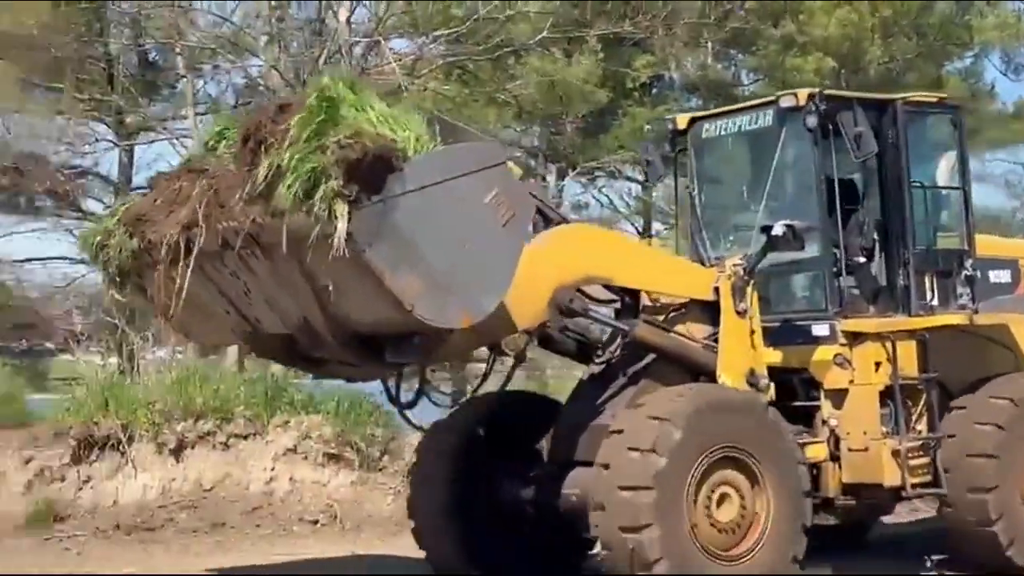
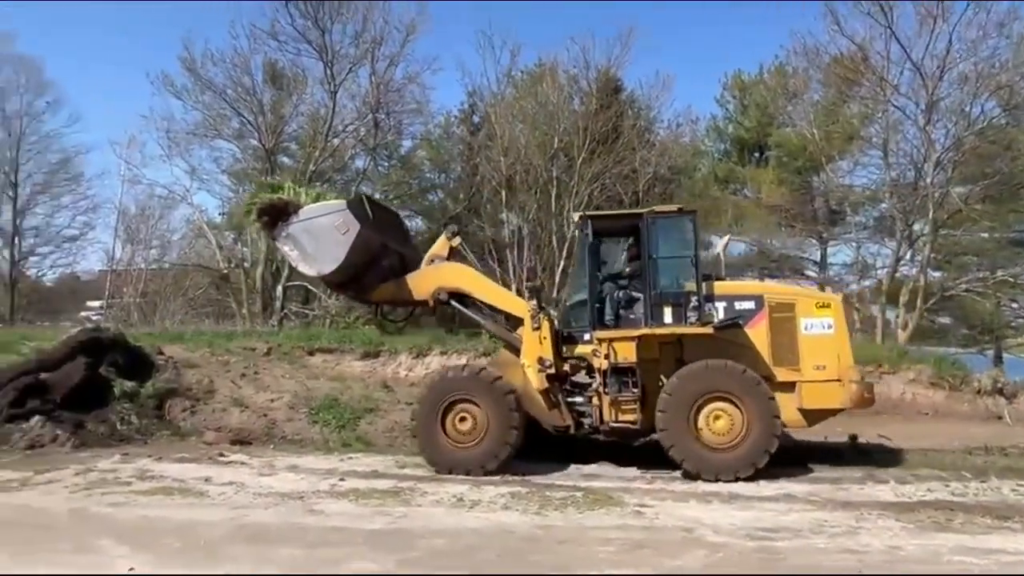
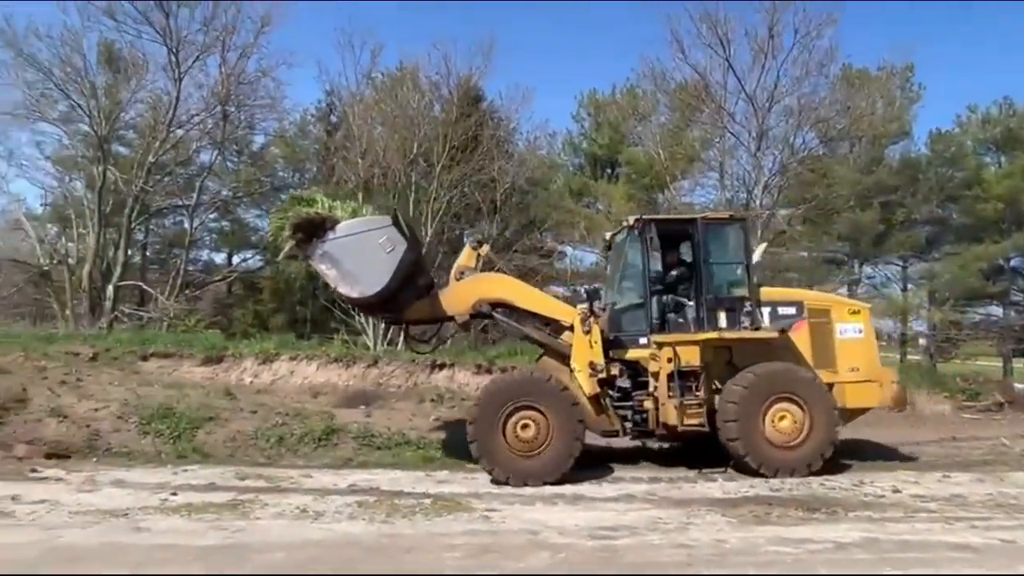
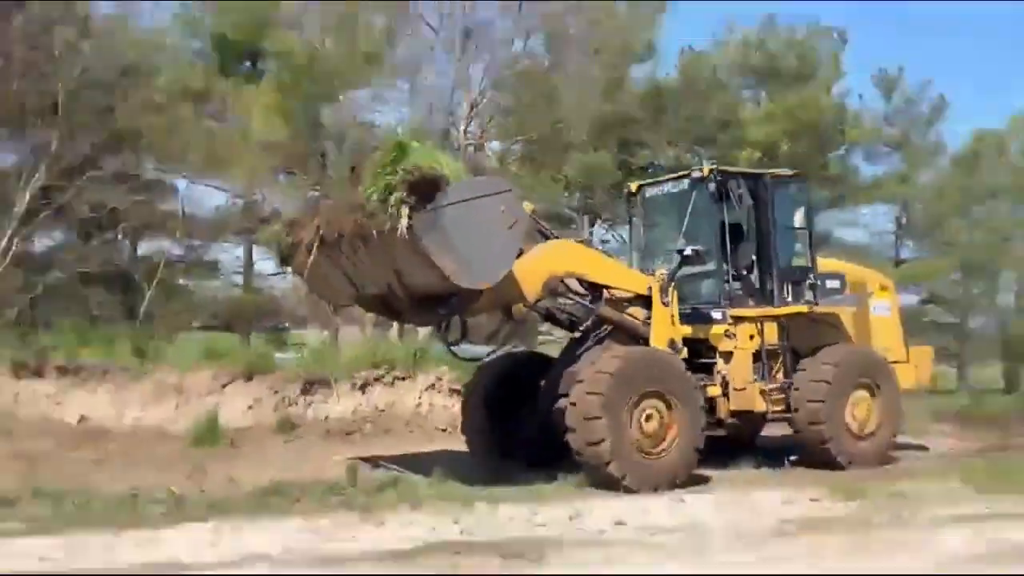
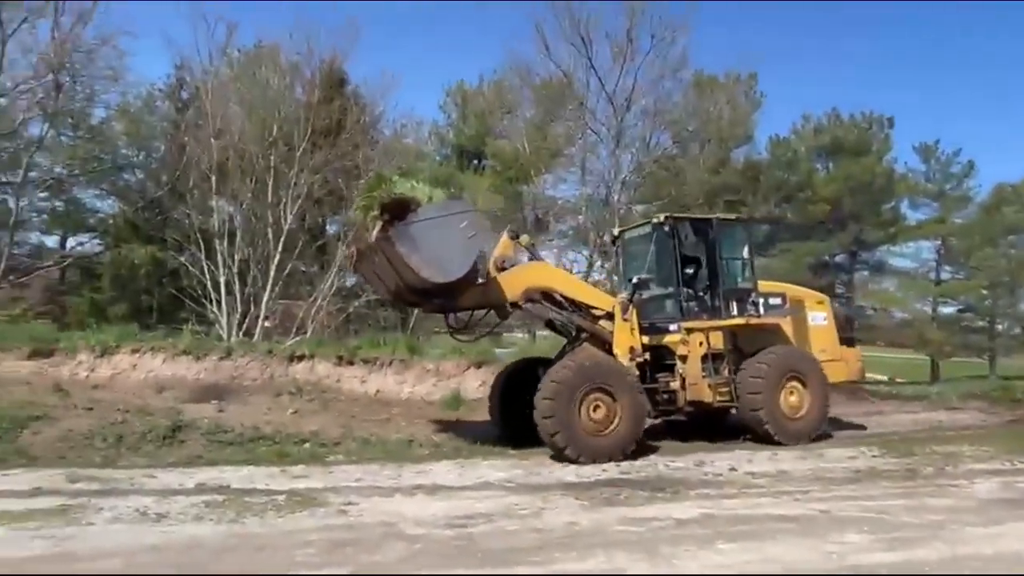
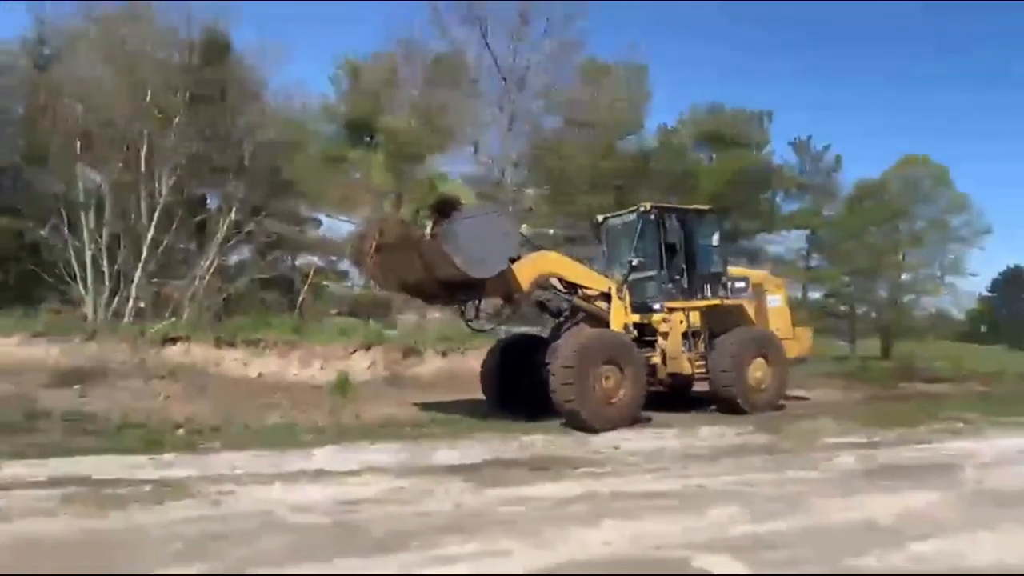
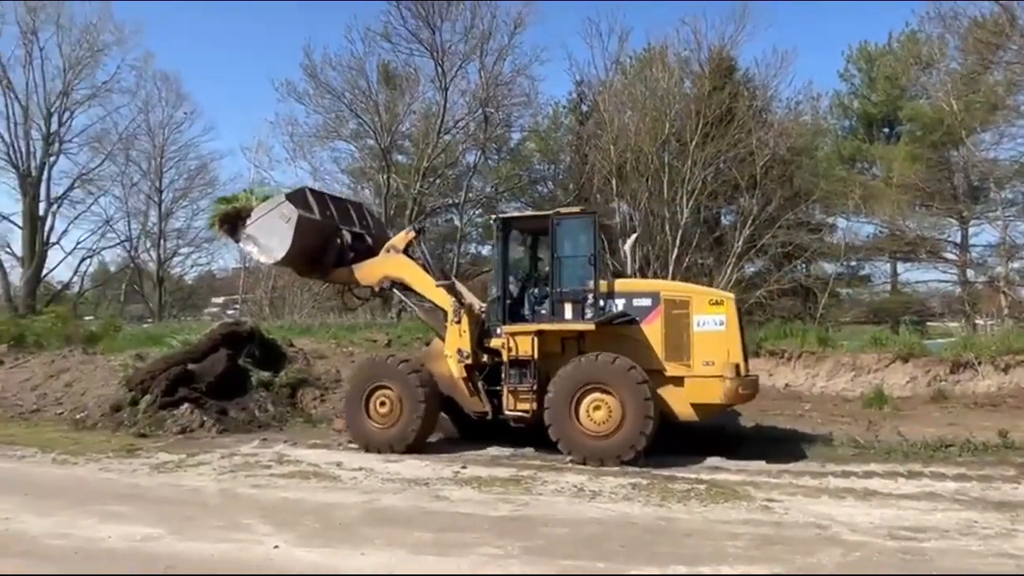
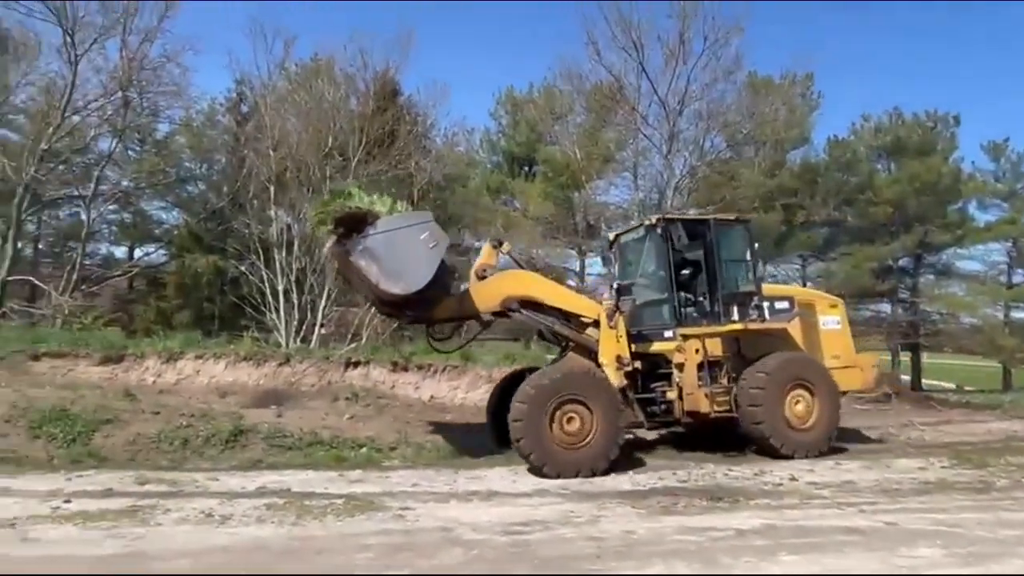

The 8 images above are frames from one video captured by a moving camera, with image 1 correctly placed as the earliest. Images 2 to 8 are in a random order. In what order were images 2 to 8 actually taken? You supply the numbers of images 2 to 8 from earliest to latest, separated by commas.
4, 6, 5, 8, 3, 2, 7
